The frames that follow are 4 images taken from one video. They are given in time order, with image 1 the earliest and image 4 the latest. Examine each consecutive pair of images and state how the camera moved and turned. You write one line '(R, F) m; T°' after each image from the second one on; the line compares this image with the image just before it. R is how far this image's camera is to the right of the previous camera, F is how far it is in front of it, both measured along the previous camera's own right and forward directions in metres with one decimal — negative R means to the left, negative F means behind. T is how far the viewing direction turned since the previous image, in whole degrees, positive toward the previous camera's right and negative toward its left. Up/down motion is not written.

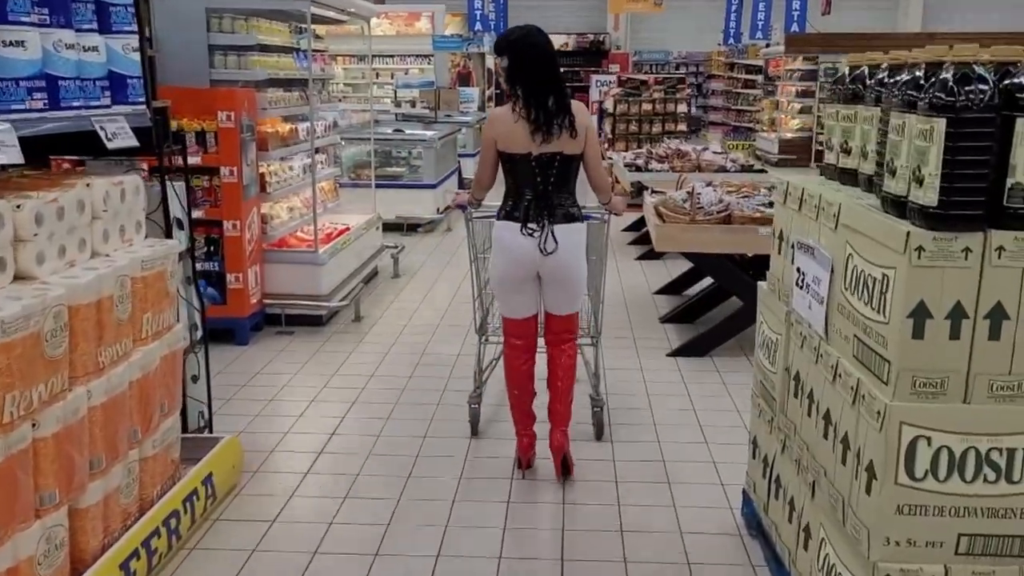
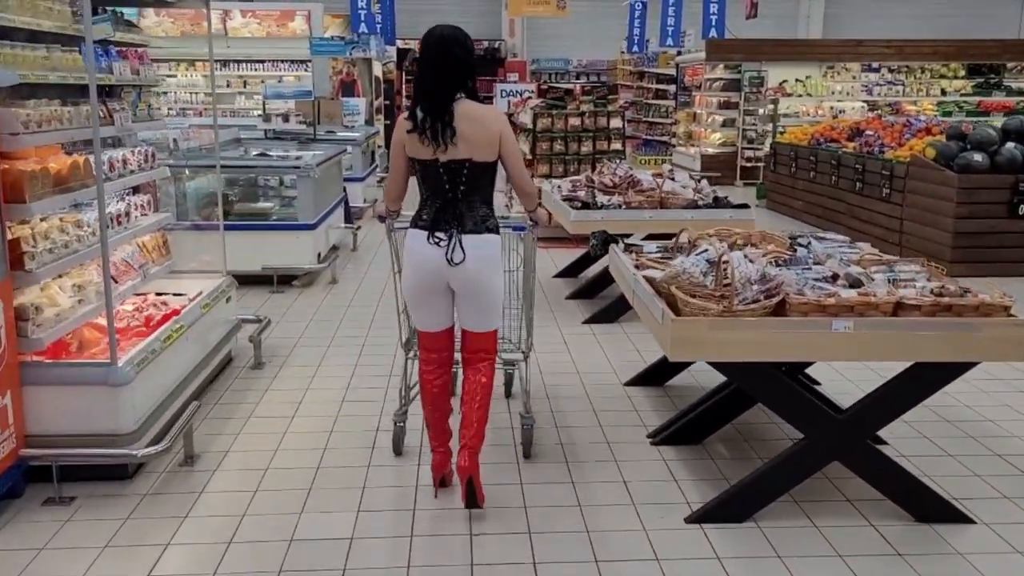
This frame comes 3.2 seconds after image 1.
(-0.1, +1.9) m; +7°
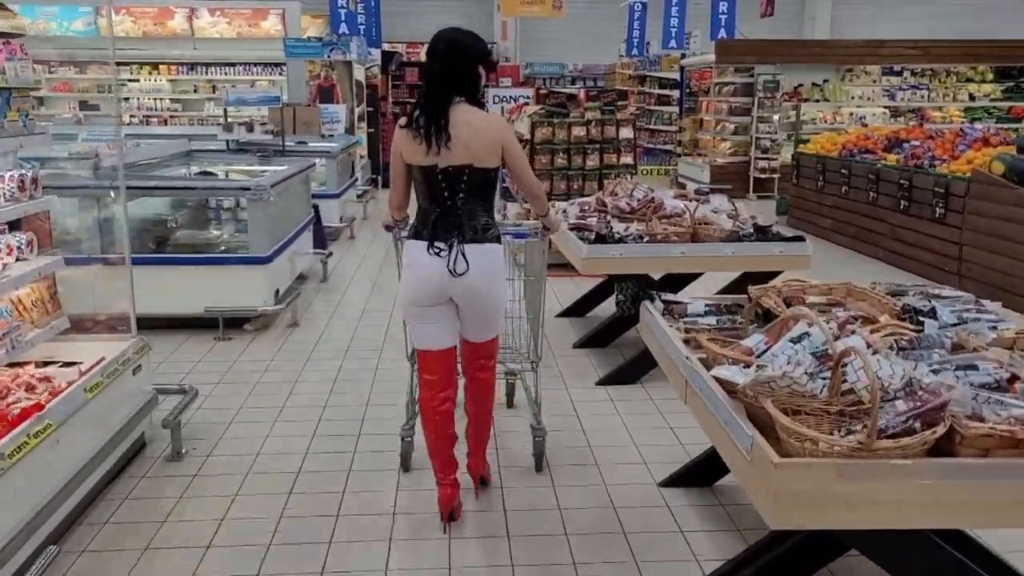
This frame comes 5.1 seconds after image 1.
(0.0, +1.1) m; 0°
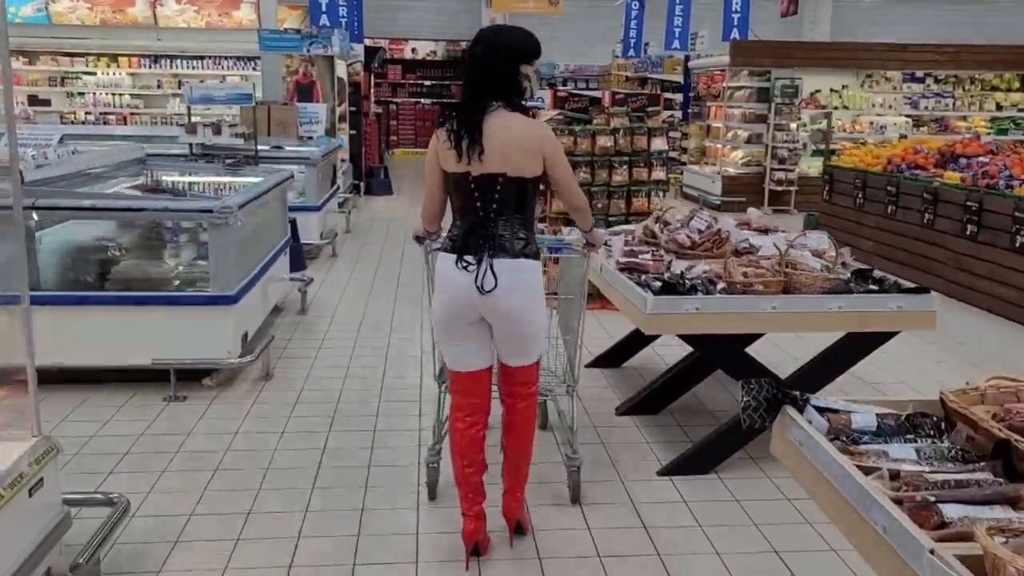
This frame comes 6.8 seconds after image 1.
(-0.3, +1.1) m; +2°
